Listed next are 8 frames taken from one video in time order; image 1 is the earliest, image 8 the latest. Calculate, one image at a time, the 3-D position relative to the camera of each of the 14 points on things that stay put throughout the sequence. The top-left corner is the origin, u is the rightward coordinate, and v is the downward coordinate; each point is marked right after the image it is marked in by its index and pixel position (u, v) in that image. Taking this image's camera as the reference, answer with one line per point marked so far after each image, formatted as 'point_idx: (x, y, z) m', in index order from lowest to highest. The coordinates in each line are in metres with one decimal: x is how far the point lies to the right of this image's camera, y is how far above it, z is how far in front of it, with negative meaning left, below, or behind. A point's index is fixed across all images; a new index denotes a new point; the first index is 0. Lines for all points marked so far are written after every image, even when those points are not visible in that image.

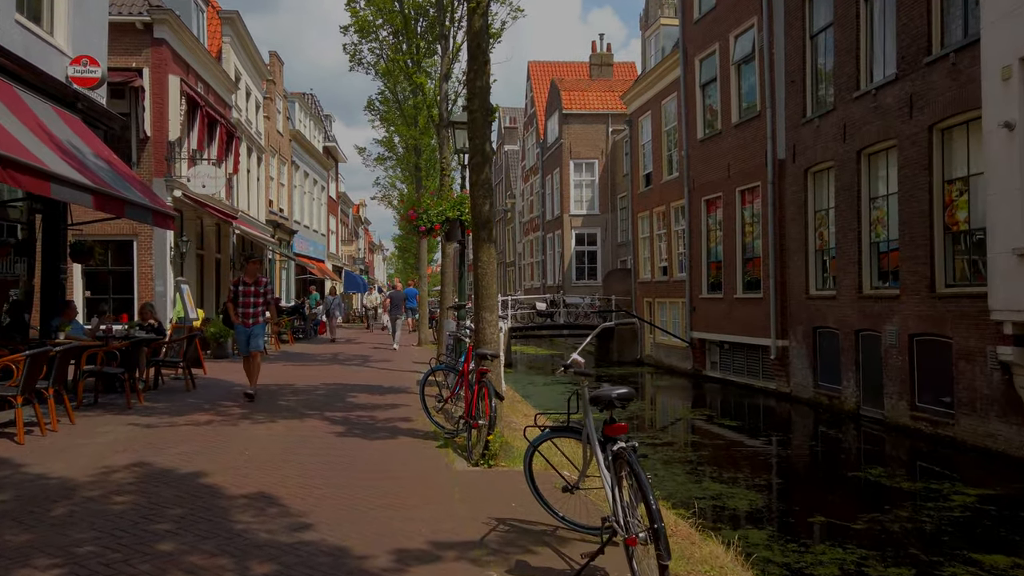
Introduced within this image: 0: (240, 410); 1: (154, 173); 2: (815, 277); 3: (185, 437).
0: (-3.0, -1.4, +8.4) m
1: (-7.4, +2.4, +15.8) m
2: (+6.1, +0.2, +15.6) m
3: (-3.0, -1.3, +6.9) m
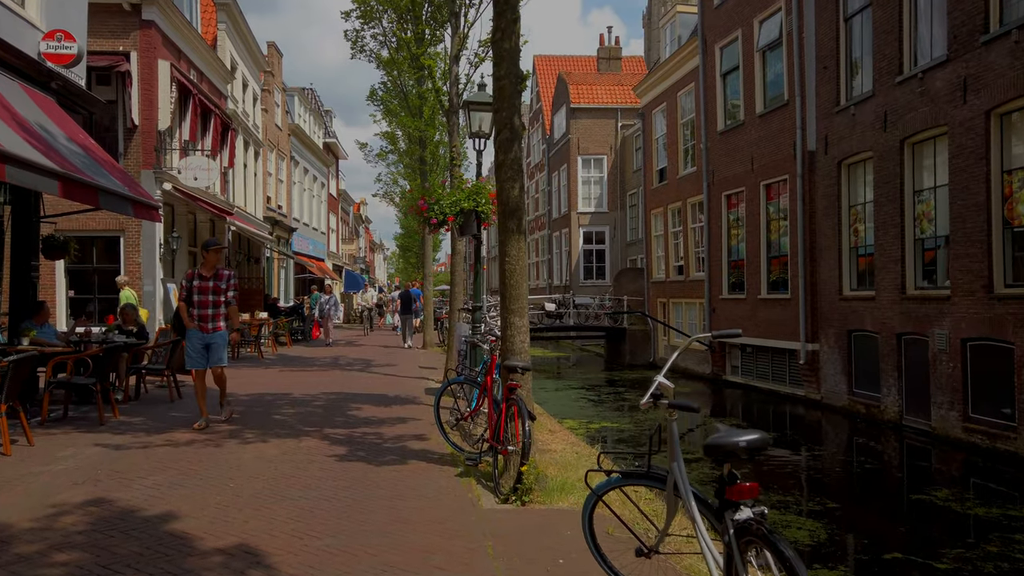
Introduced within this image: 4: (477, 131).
0: (-2.8, -1.3, +7.4) m
1: (-7.2, +2.4, +14.8) m
2: (+6.4, +0.2, +14.5) m
3: (-2.7, -1.3, +5.9) m
4: (-0.4, +1.8, +9.1) m
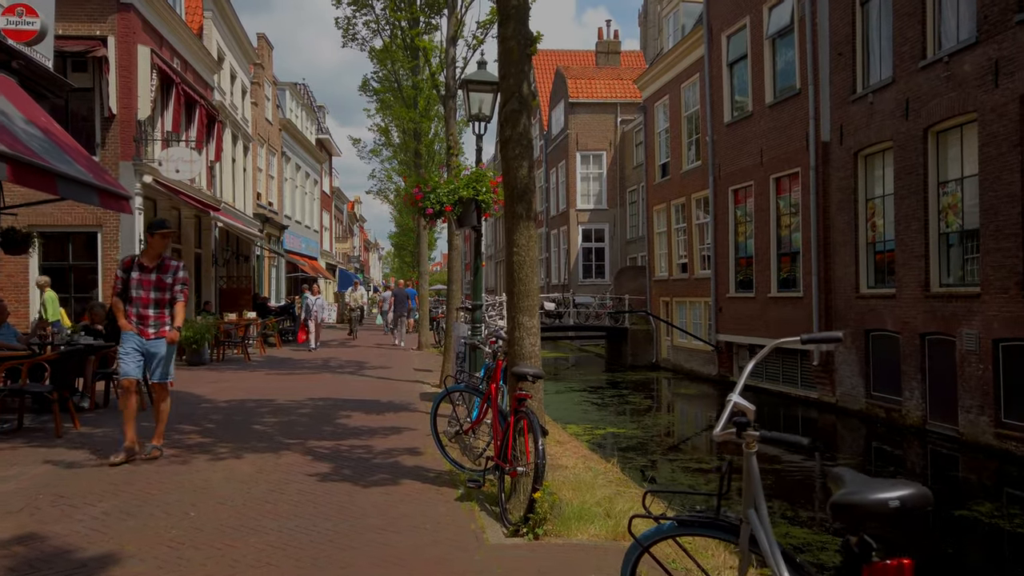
0: (-2.7, -1.3, +6.6) m
1: (-7.2, +2.4, +14.0) m
2: (+6.4, +0.3, +13.8) m
3: (-2.7, -1.3, +5.1) m
4: (-0.4, +1.9, +8.3) m
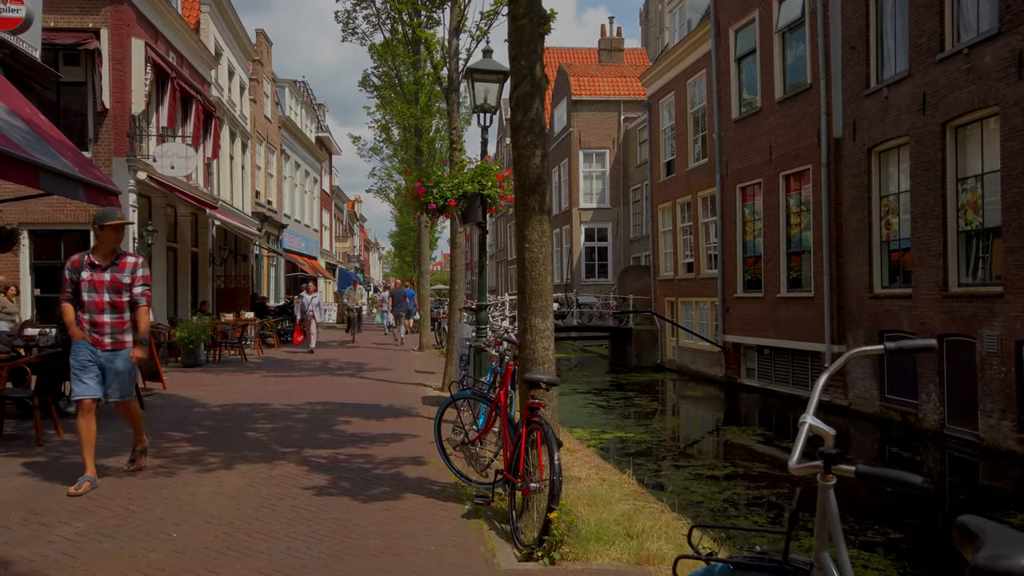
0: (-2.7, -1.3, +6.3) m
1: (-7.1, +2.4, +13.6) m
2: (+6.4, +0.3, +13.4) m
3: (-2.6, -1.3, +4.7) m
4: (-0.3, +1.9, +7.9) m
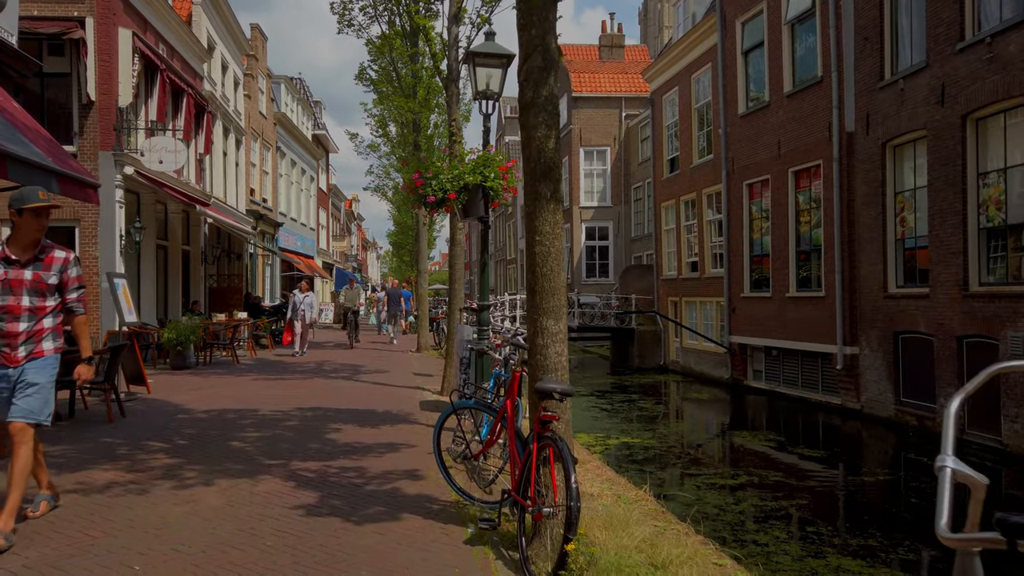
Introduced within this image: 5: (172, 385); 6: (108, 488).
0: (-2.6, -1.3, +5.8) m
1: (-7.1, +2.4, +13.1) m
2: (+6.5, +0.3, +13.0) m
3: (-2.5, -1.3, +4.2) m
4: (-0.3, +1.9, +7.4) m
5: (-4.8, -1.4, +10.8) m
6: (-2.6, -1.3, +5.0) m
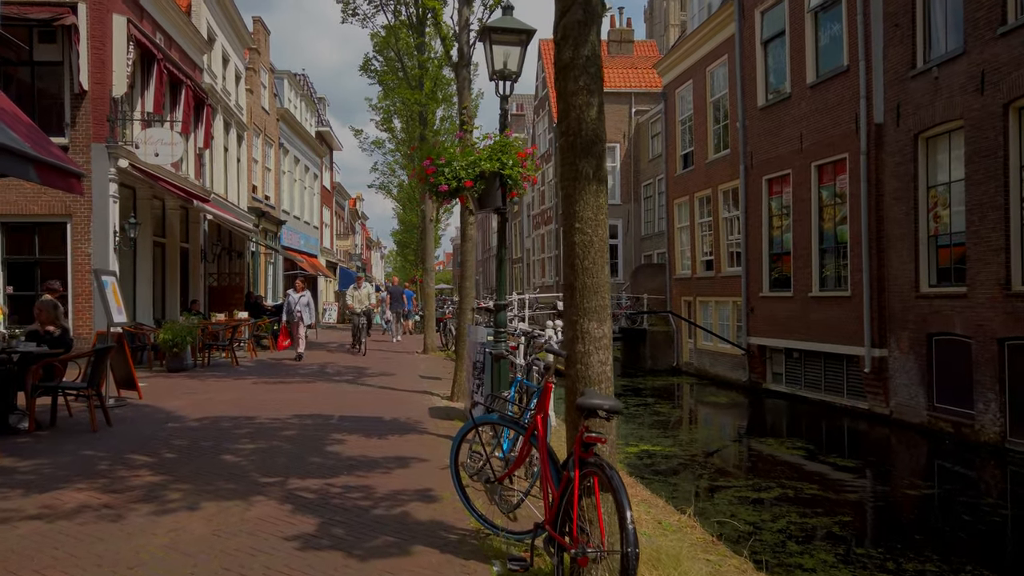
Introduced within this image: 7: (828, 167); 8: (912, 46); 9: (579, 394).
0: (-2.5, -1.3, +5.2) m
1: (-6.9, +2.5, +12.5) m
2: (+6.7, +0.3, +12.3) m
3: (-2.4, -1.3, +3.6) m
4: (-0.1, +1.9, +6.8) m
5: (-4.6, -1.3, +10.2) m
6: (-2.5, -1.3, +4.4) m
7: (+6.1, +2.3, +14.7) m
8: (+6.5, +3.9, +12.5) m
9: (+0.3, -0.5, +3.4) m
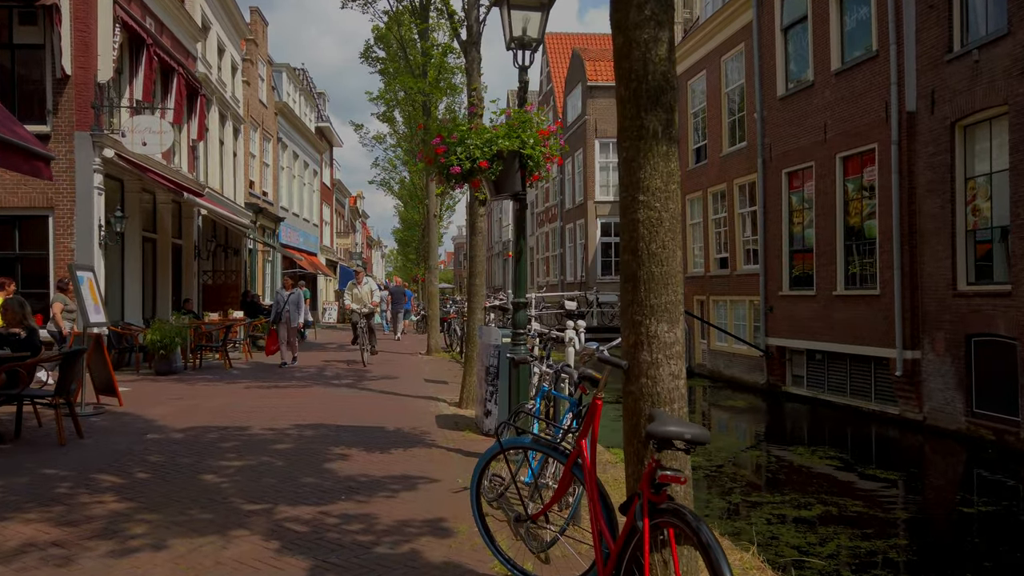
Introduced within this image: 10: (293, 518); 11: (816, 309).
0: (-2.3, -1.2, +4.4) m
1: (-6.7, +2.5, +11.8) m
2: (+6.8, +0.3, +11.5) m
3: (-2.2, -1.2, +2.9) m
4: (+0.1, +1.9, +6.1) m
5: (-4.4, -1.3, +9.4) m
6: (-2.3, -1.2, +3.6) m
7: (+6.2, +2.3, +13.9) m
8: (+6.7, +4.0, +11.7) m
9: (+0.4, -0.4, +2.6) m
10: (-1.2, -1.3, +4.3) m
11: (+5.9, -0.4, +15.0) m
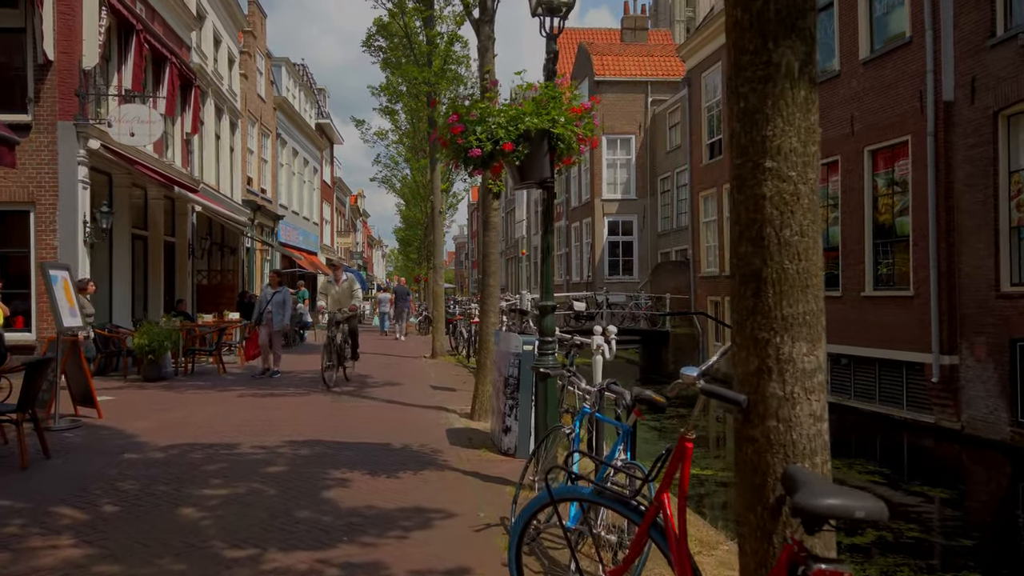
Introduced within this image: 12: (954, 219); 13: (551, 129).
0: (-2.1, -1.3, +3.7) m
1: (-6.5, +2.5, +11.0) m
2: (+7.0, +0.3, +10.8) m
3: (-2.1, -1.2, +2.1) m
4: (+0.2, +1.9, +5.3) m
5: (-4.2, -1.3, +8.6) m
6: (-2.1, -1.3, +2.9) m
7: (+6.4, +2.3, +13.2) m
8: (+6.9, +4.0, +11.0) m
9: (+0.6, -0.4, +1.9) m
10: (-1.0, -1.3, +3.5) m
11: (+6.1, -0.4, +14.2) m
12: (+6.7, +1.1, +11.7) m
13: (+0.2, +1.0, +4.9) m
